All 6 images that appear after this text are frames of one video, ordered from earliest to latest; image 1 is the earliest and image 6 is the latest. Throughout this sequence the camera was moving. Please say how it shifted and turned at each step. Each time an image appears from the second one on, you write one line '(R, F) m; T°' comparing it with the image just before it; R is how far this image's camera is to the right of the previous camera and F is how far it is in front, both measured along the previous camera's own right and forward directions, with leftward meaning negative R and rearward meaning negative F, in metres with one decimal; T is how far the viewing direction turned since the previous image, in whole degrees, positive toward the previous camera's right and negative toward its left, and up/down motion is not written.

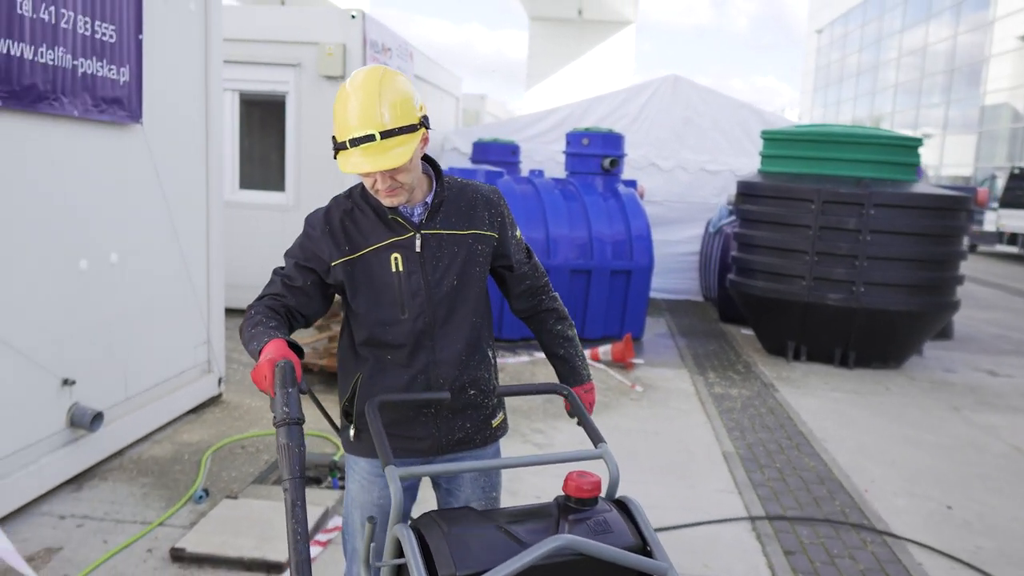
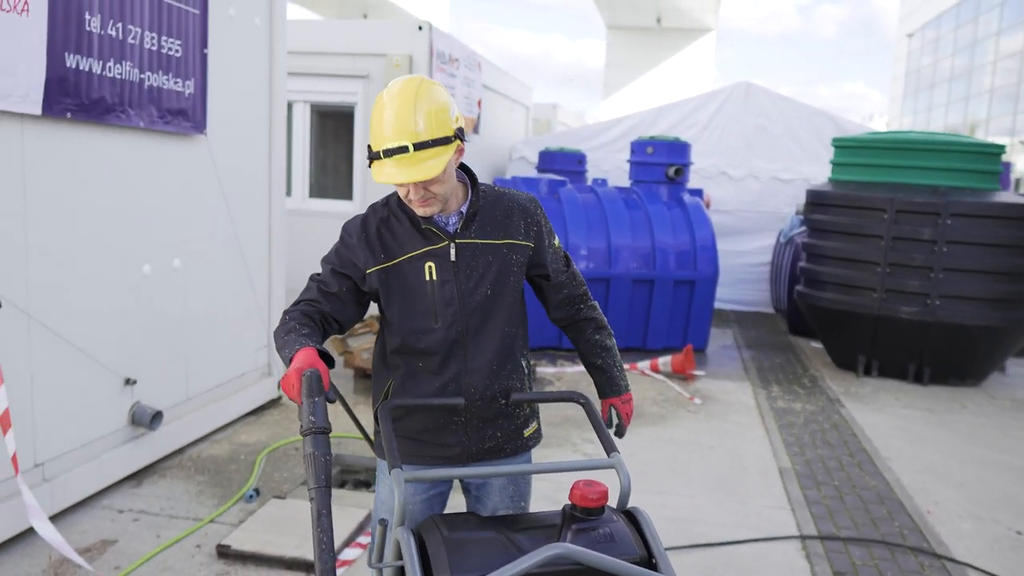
(+0.1, 0.0) m; -5°
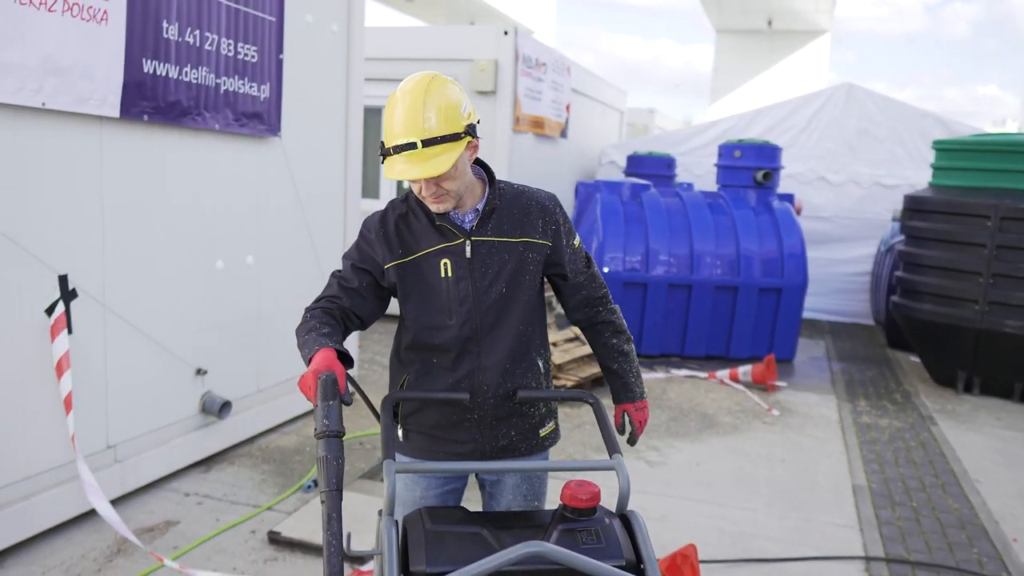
(+0.2, 0.0) m; -7°
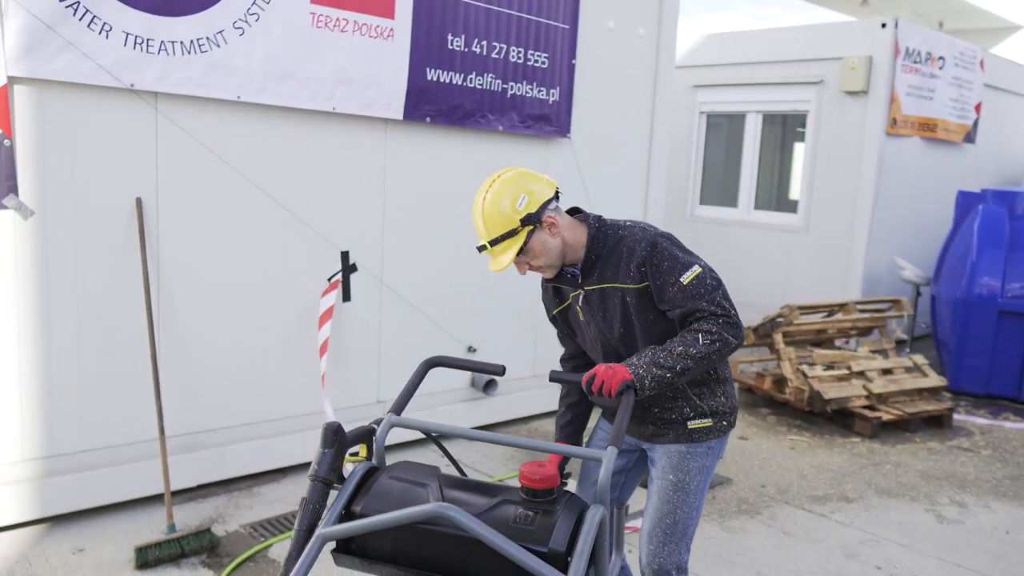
(+0.9, +0.3) m; -29°
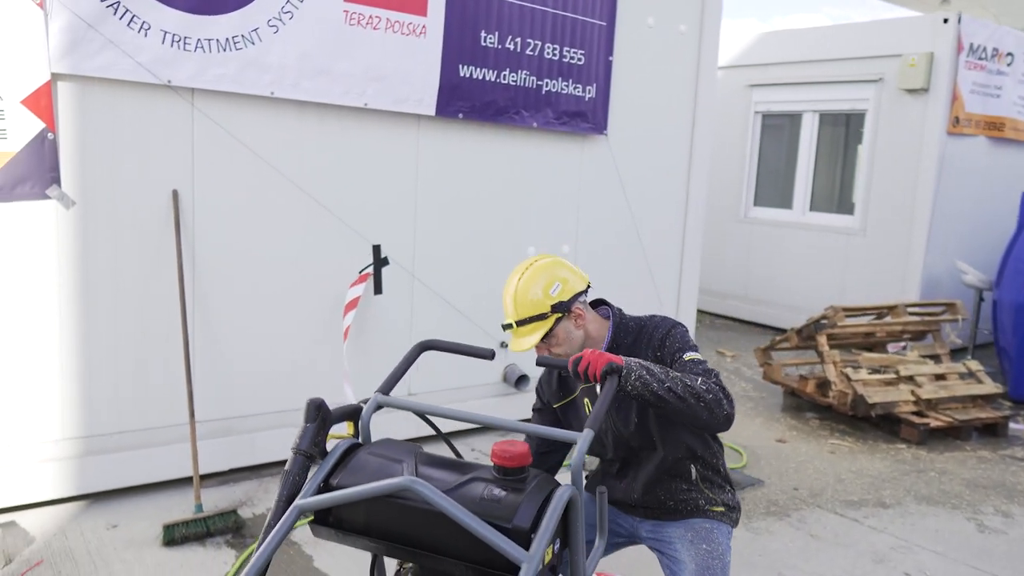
(+0.2, 0.0) m; -5°
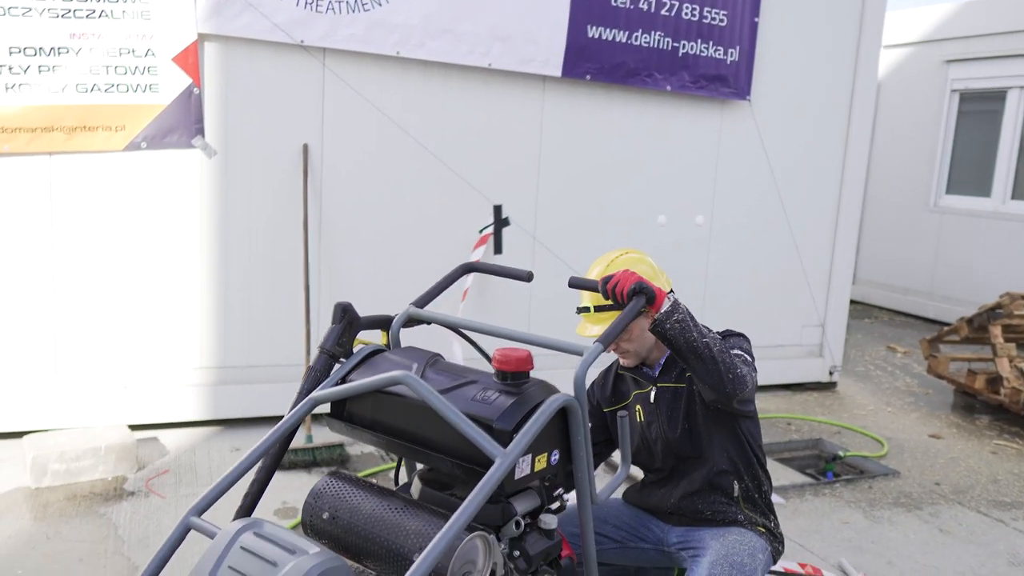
(+0.4, +0.1) m; -13°
